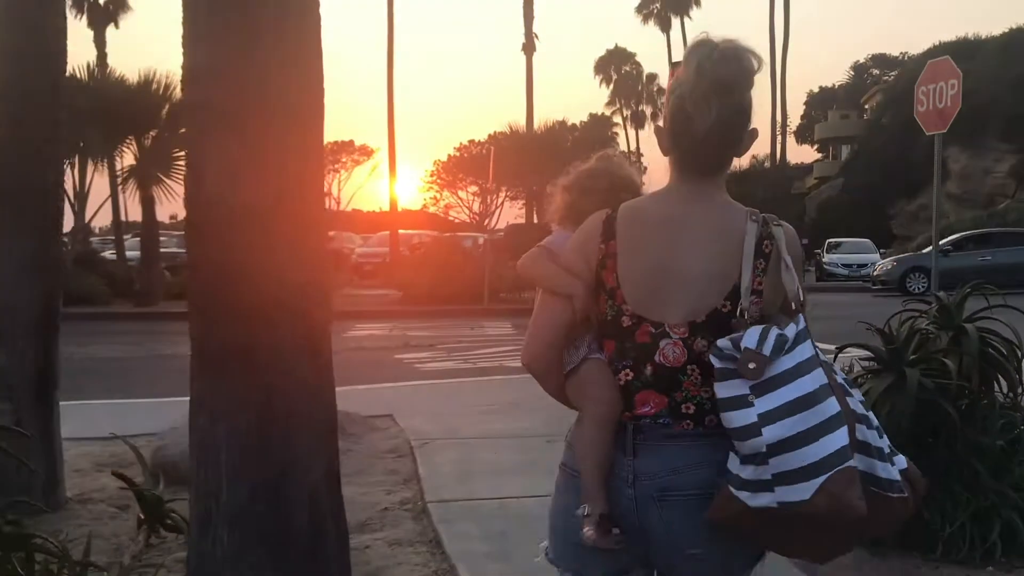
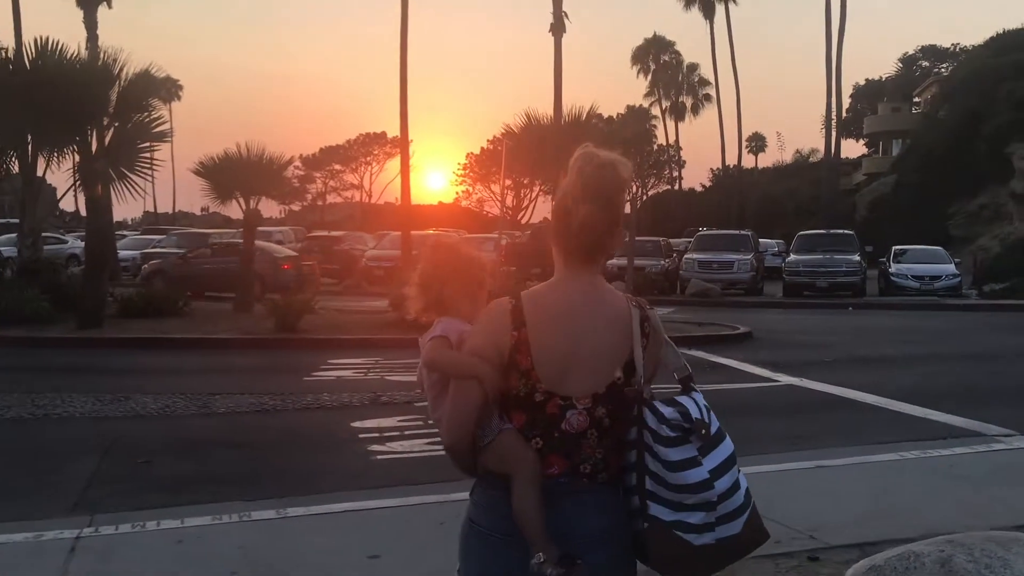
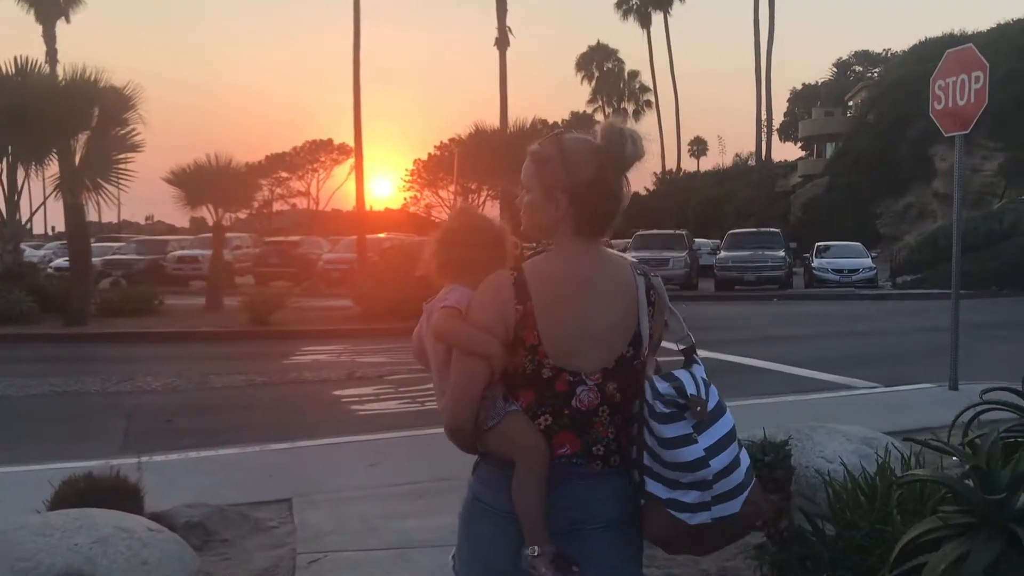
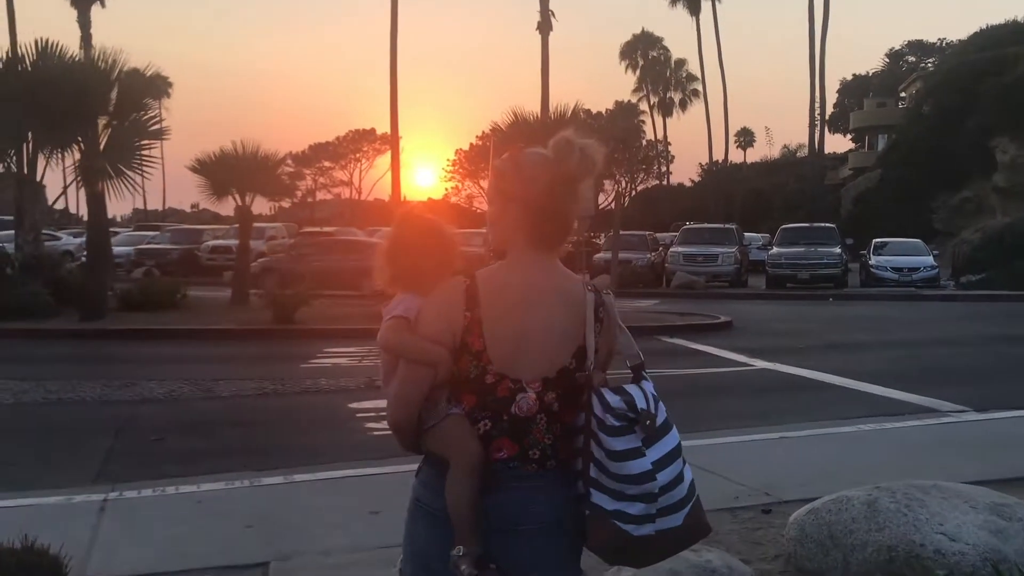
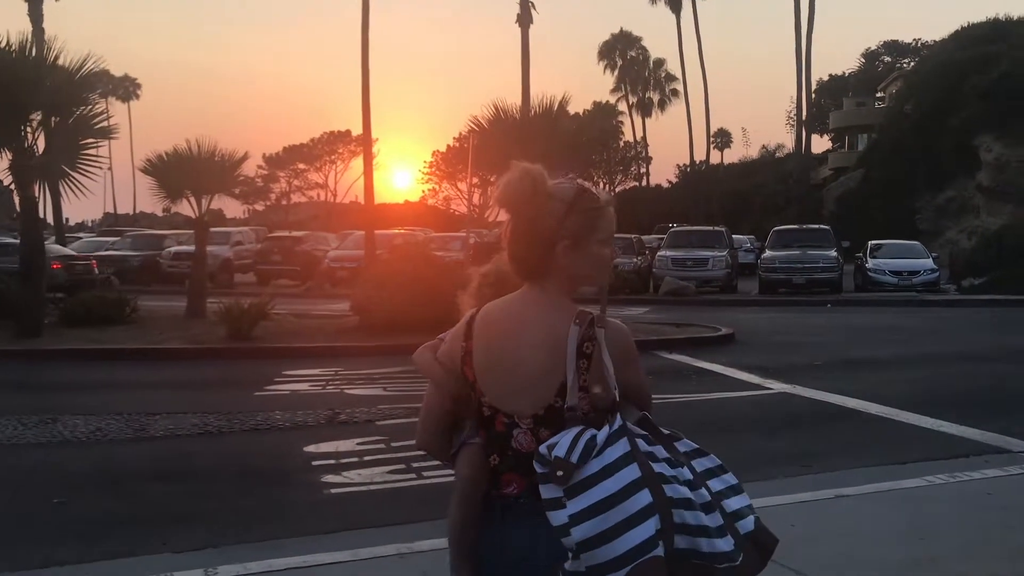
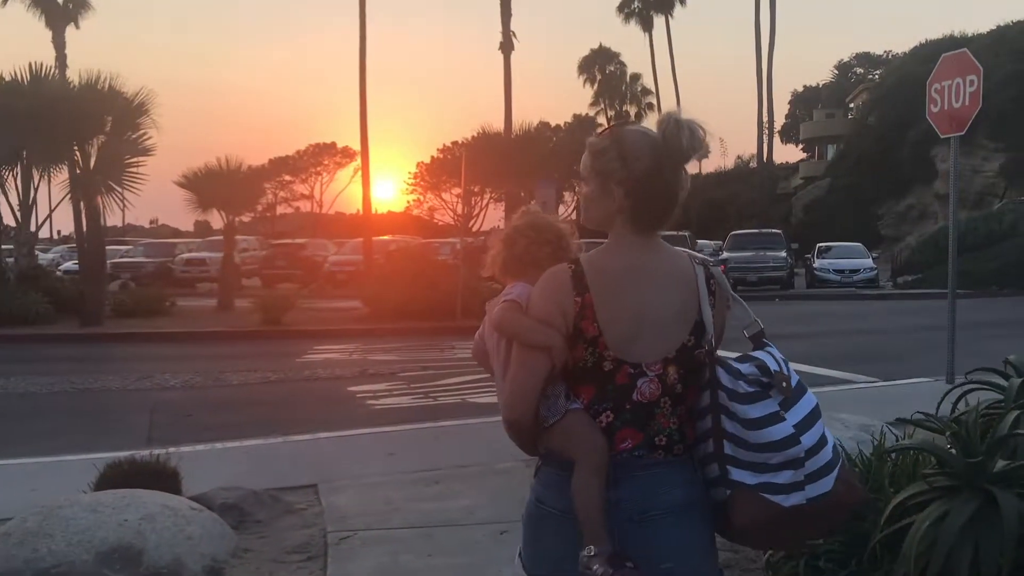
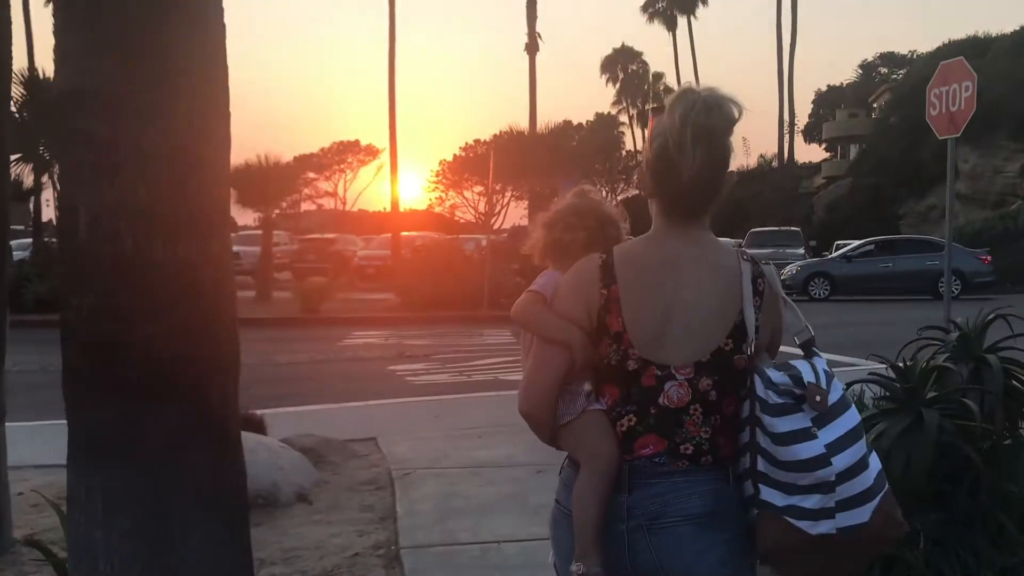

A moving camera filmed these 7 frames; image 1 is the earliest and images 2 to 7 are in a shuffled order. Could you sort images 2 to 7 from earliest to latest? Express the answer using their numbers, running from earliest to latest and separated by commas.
7, 6, 3, 4, 2, 5
